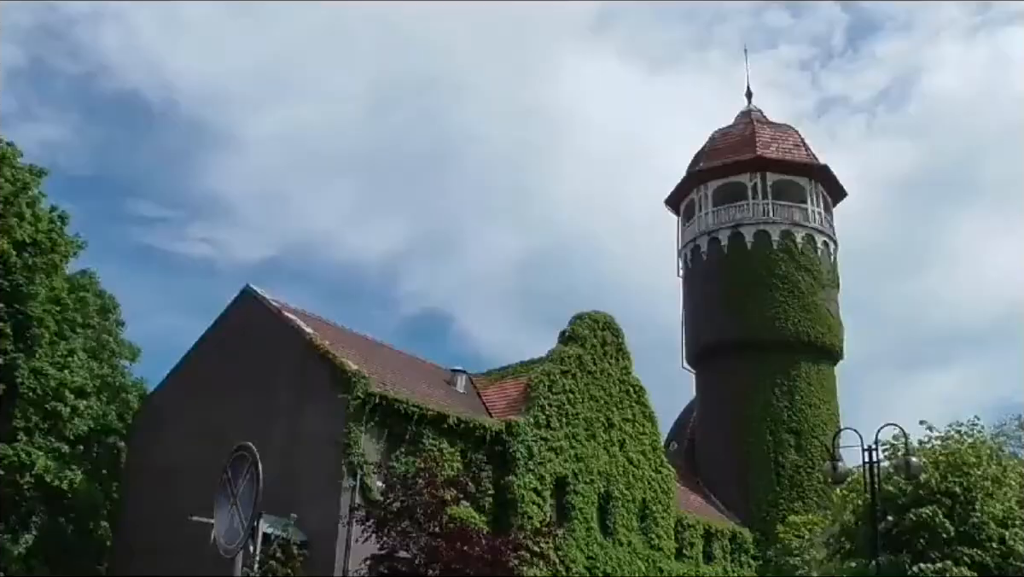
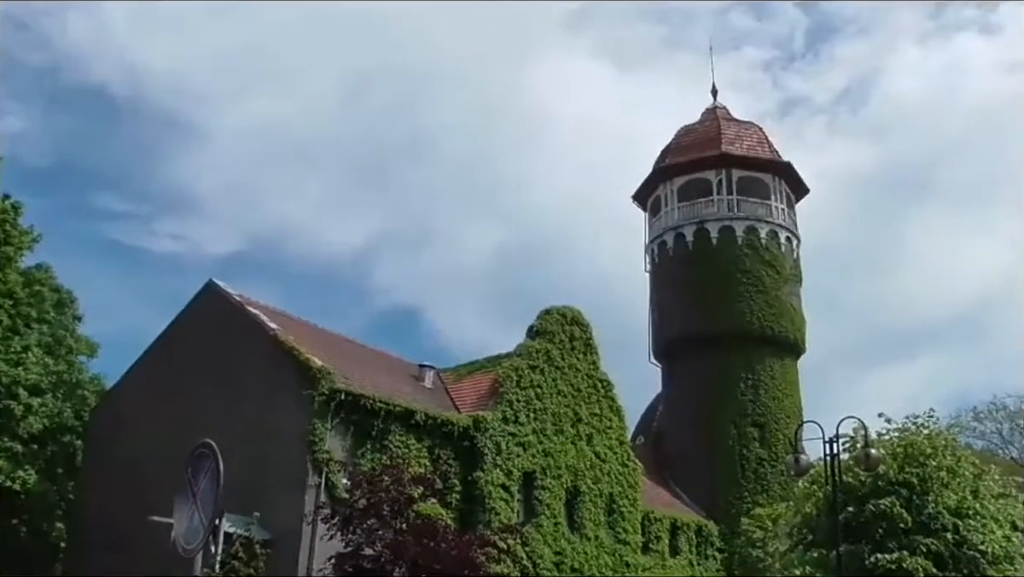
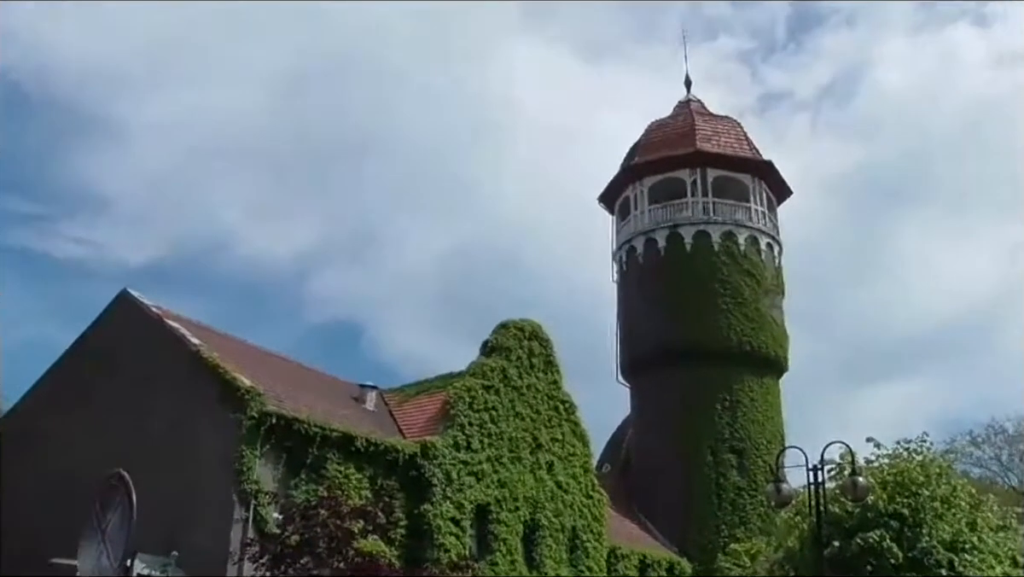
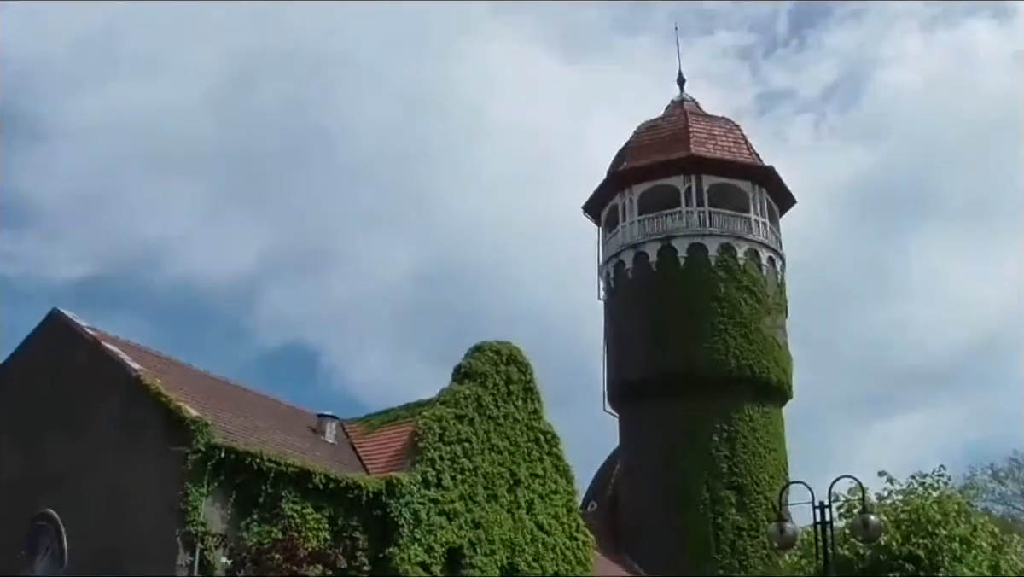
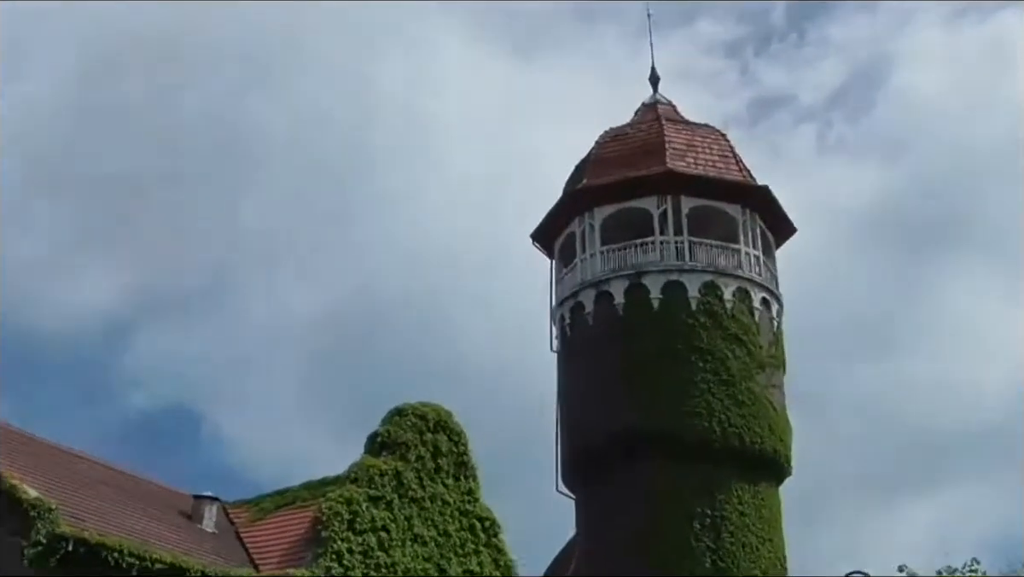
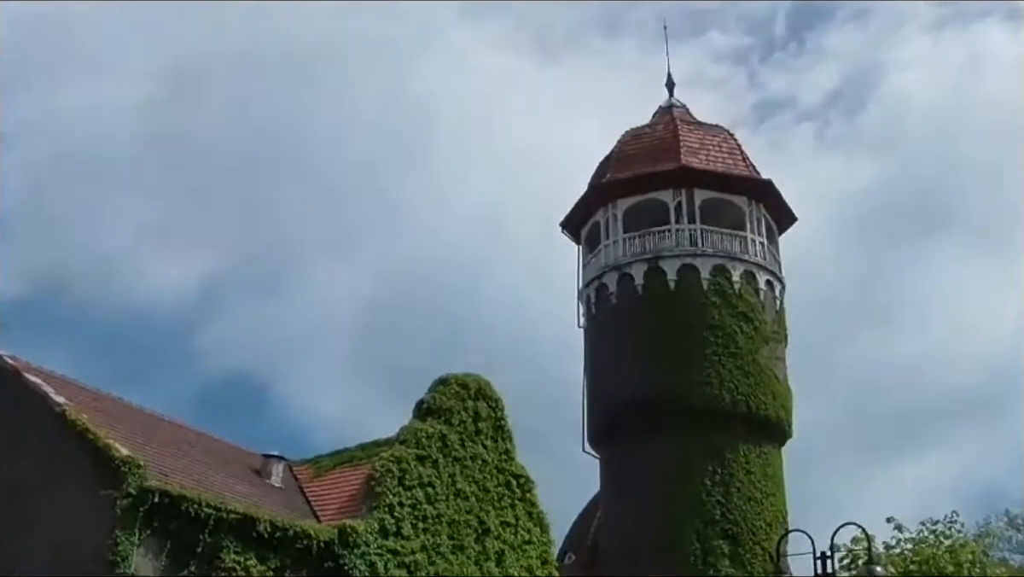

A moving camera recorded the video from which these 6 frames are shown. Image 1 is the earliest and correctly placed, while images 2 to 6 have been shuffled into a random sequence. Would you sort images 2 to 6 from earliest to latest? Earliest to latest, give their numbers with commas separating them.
2, 3, 4, 6, 5
